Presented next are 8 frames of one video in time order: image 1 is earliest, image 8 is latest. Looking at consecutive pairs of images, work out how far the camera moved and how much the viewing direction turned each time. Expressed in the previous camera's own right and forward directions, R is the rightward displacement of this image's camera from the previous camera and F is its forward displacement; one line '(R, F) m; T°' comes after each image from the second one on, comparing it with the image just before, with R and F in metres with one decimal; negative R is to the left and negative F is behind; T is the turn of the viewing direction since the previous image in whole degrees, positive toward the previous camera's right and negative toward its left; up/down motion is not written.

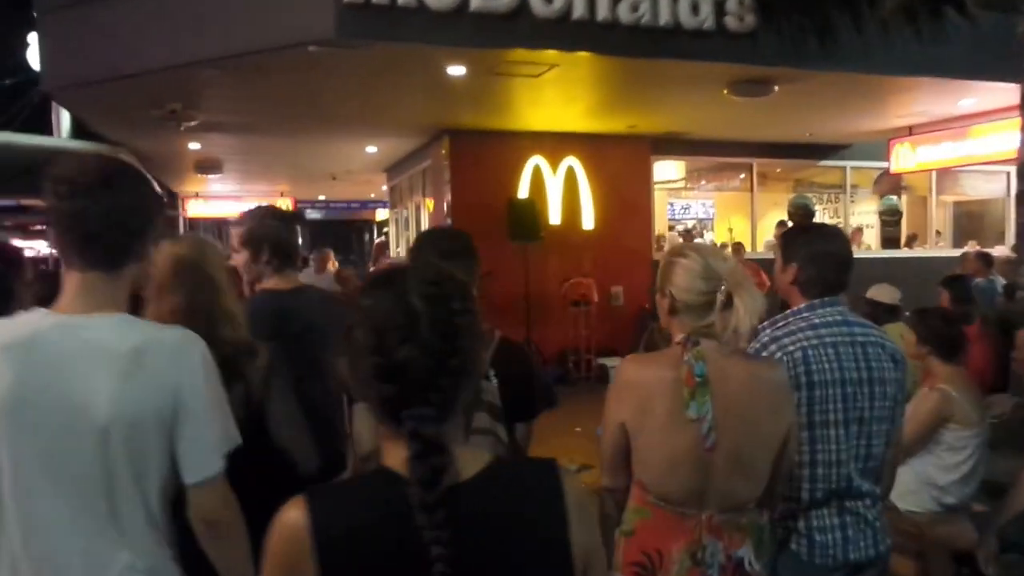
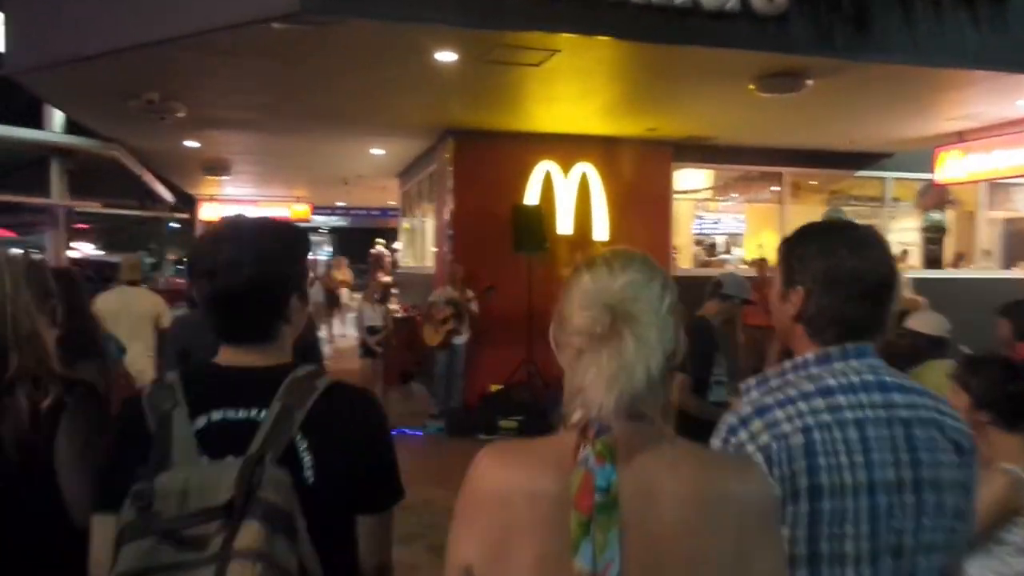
(+0.3, +0.9) m; -2°
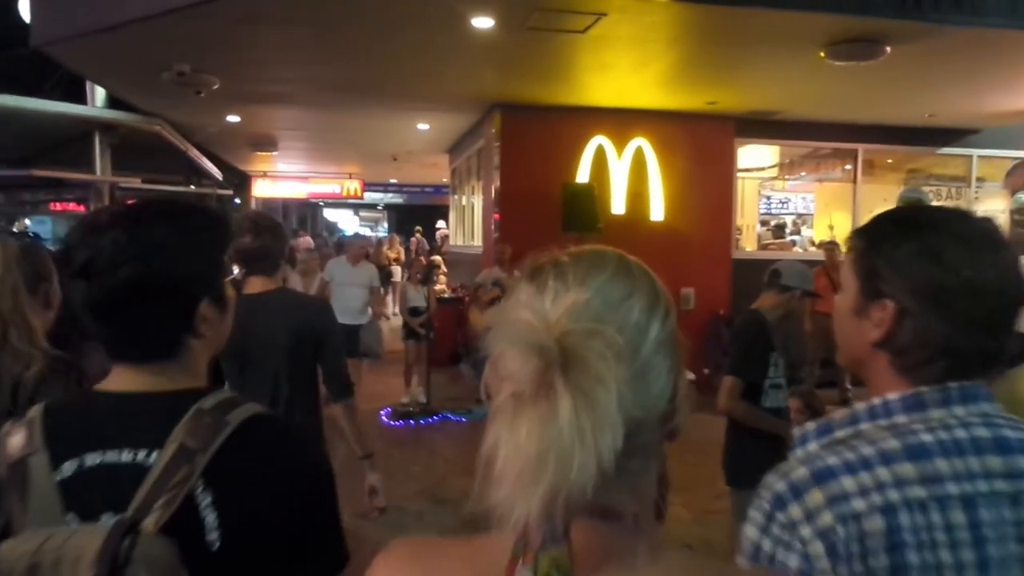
(+0.1, +0.5) m; -4°
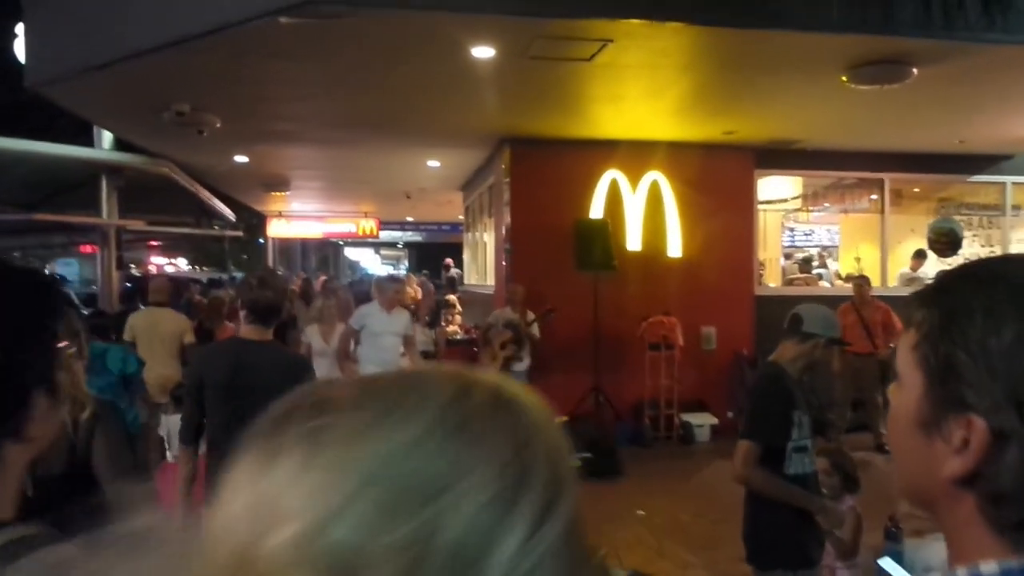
(+0.1, +0.4) m; -1°
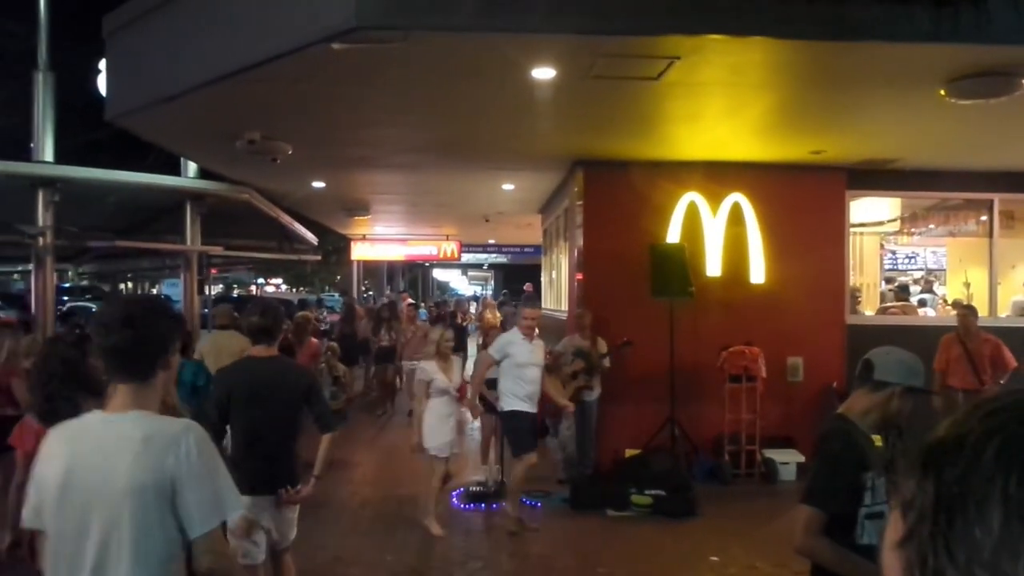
(+0.2, +0.3) m; -6°
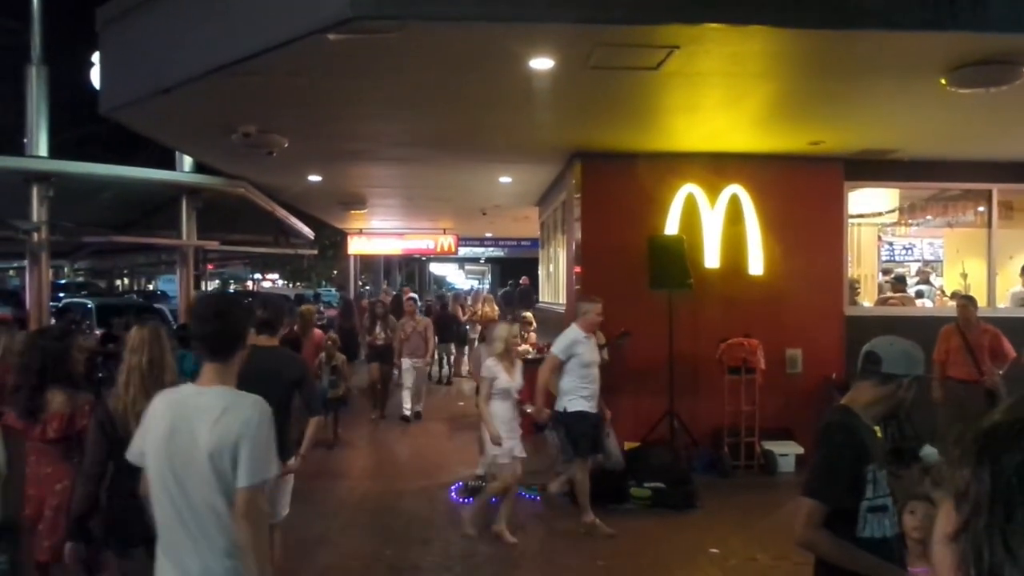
(0.0, 0.0) m; 0°
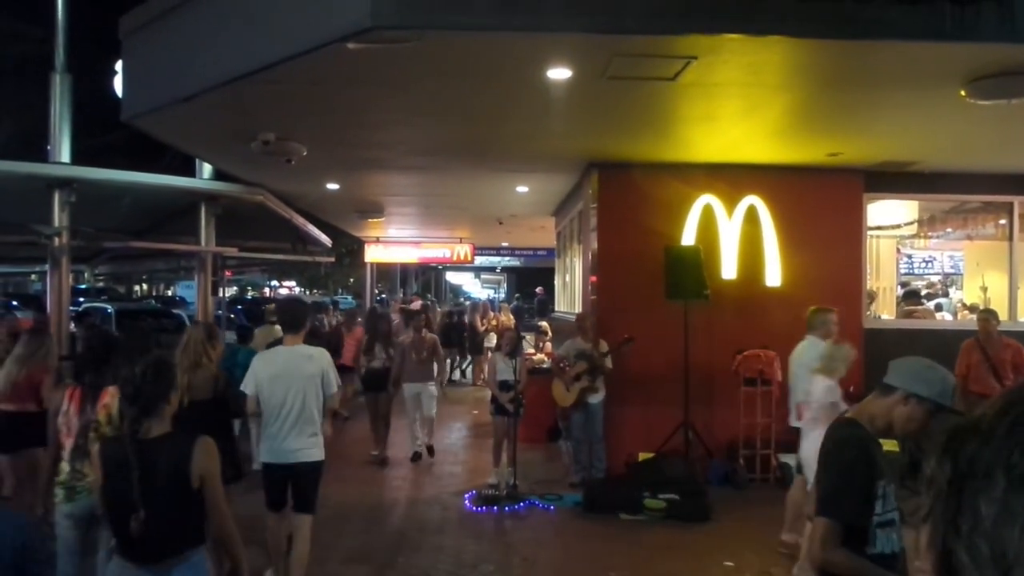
(0.0, 0.0) m; -1°
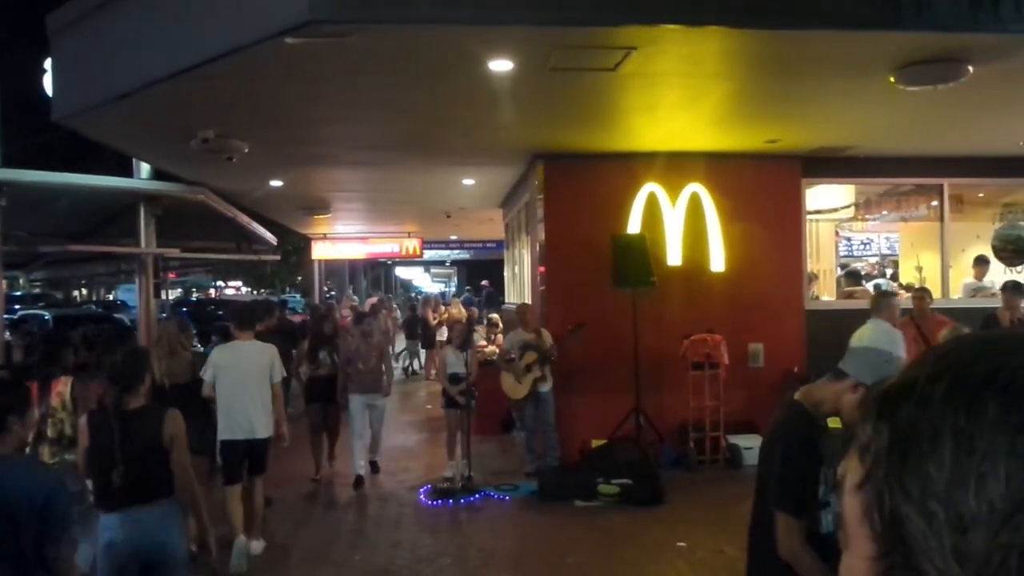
(0.0, -0.1) m; +3°
